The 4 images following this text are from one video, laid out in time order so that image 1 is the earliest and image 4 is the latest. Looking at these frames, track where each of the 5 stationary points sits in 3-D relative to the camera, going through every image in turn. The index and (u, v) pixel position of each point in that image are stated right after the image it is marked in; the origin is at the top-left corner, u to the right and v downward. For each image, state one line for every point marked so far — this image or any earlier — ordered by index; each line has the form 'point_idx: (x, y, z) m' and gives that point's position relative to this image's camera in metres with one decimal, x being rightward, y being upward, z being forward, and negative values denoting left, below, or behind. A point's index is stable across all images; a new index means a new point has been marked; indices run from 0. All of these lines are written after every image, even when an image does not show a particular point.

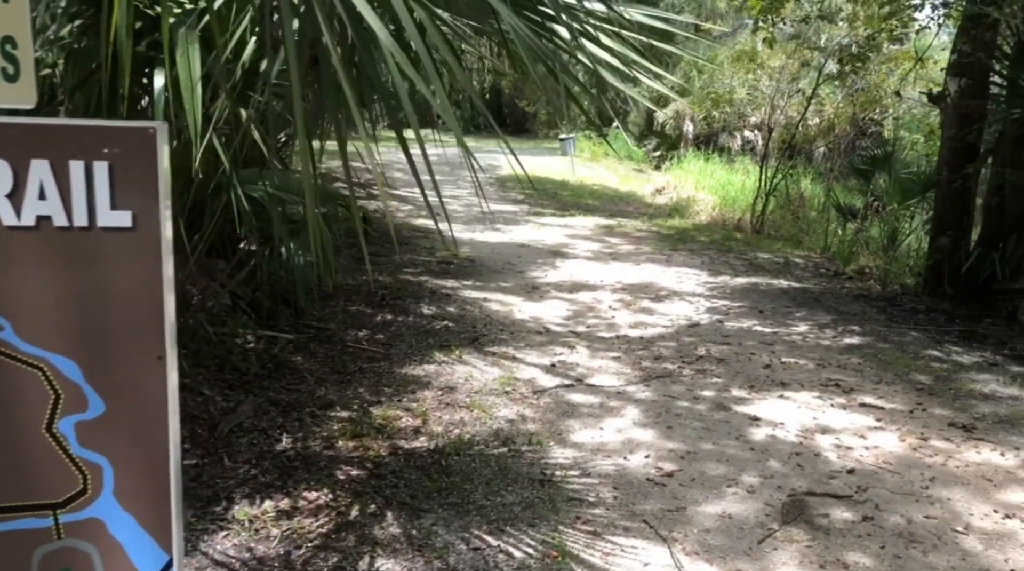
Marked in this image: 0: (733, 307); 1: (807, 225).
0: (+1.6, -0.1, +6.7) m
1: (+4.1, +0.8, +12.7) m
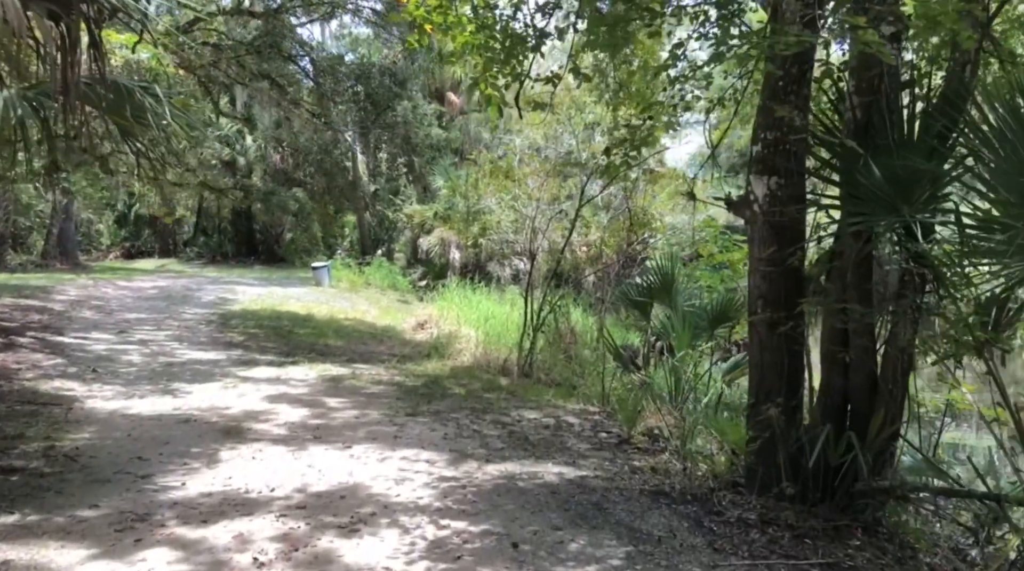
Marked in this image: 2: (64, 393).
0: (-0.2, -1.1, +4.1) m
1: (+0.8, -0.9, +10.5) m
2: (-3.8, -0.9, +7.9) m
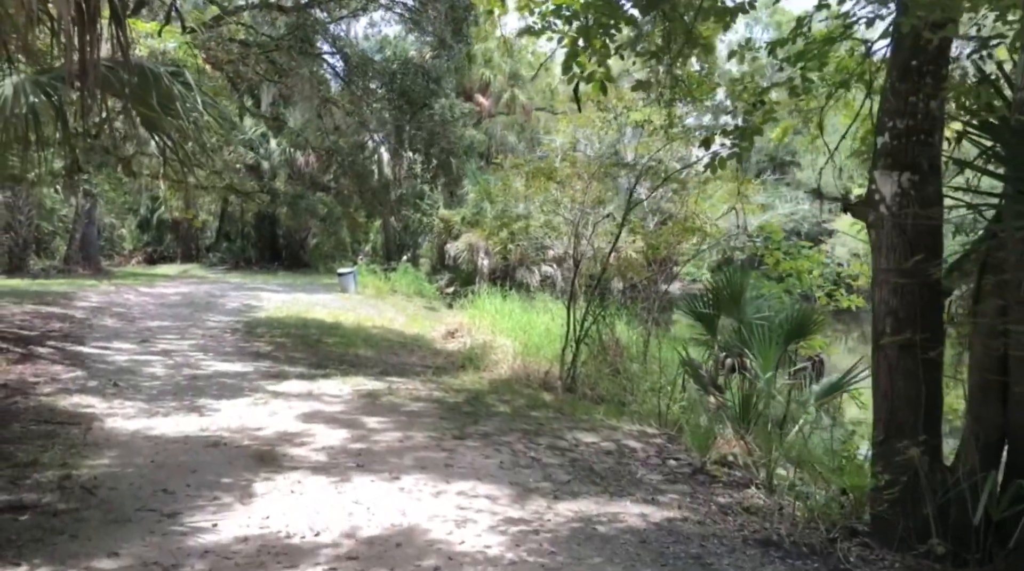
0: (+0.2, -1.1, +3.4) m
1: (+1.3, -1.0, +9.9) m
2: (-3.4, -1.0, +7.3) m
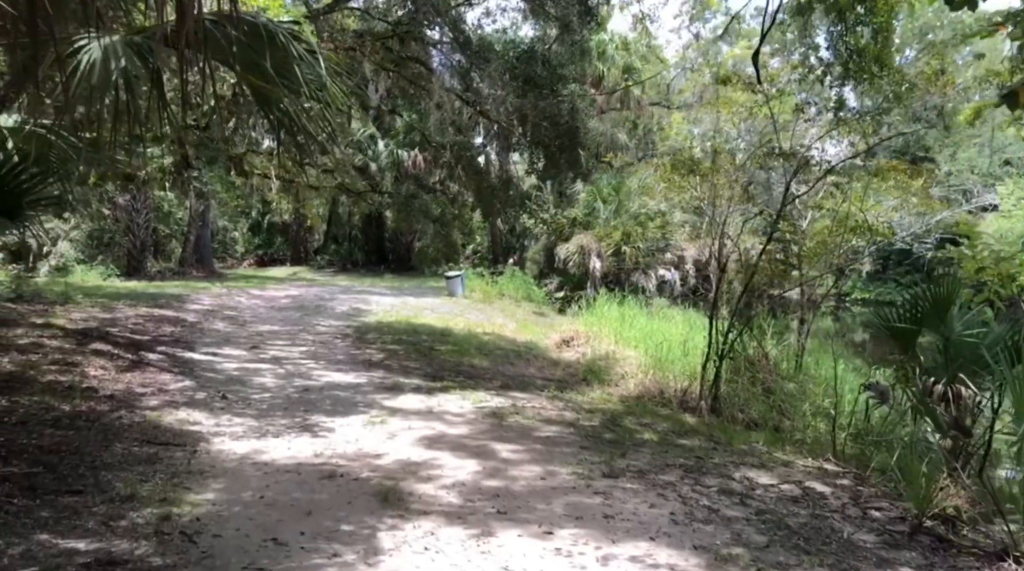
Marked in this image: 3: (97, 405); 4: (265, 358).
0: (+0.8, -1.2, +2.4) m
1: (+2.6, -1.1, +8.7) m
2: (-2.3, -1.0, +6.6) m
3: (-3.2, -0.9, +7.1) m
4: (-2.8, -0.9, +10.6) m
